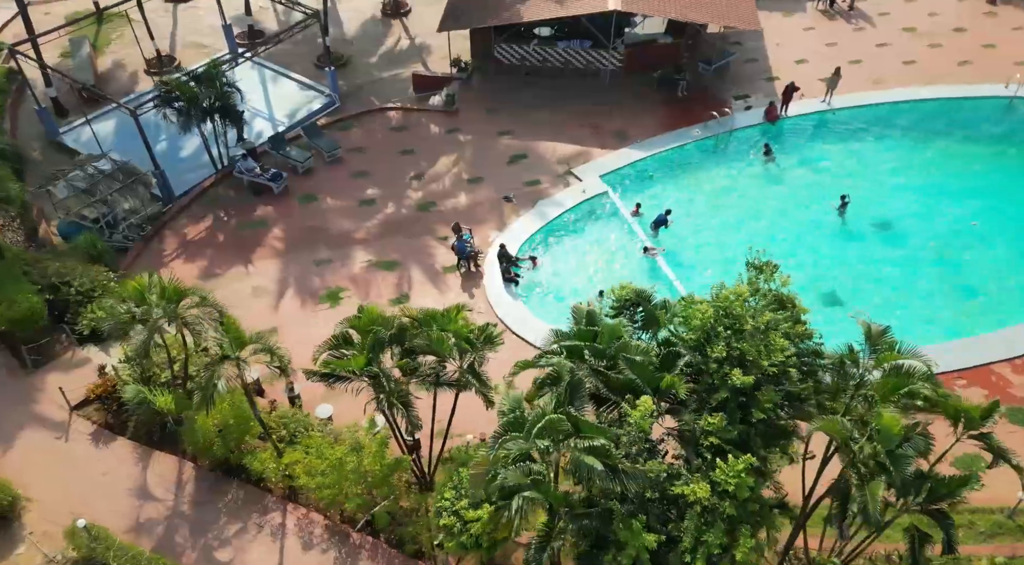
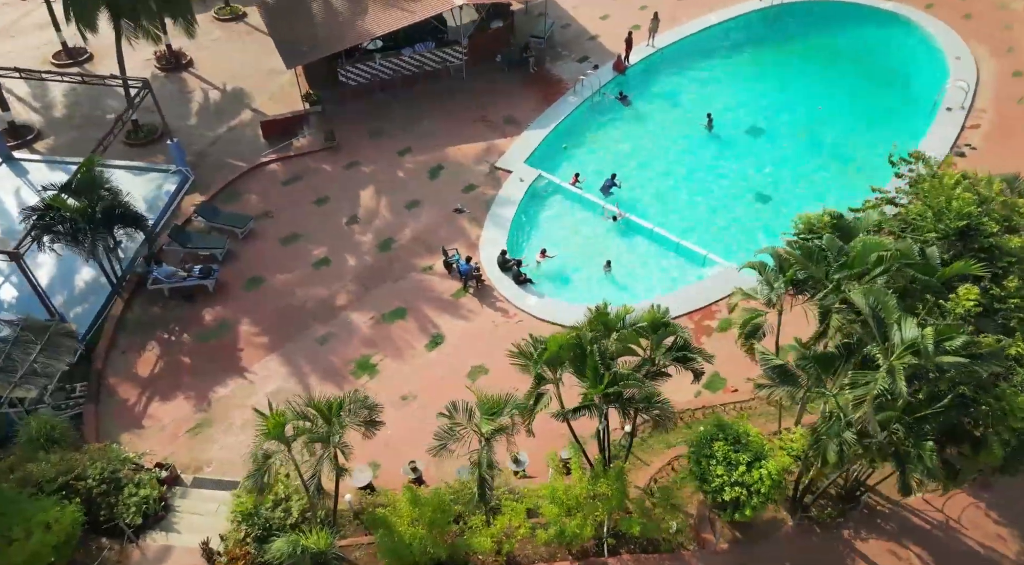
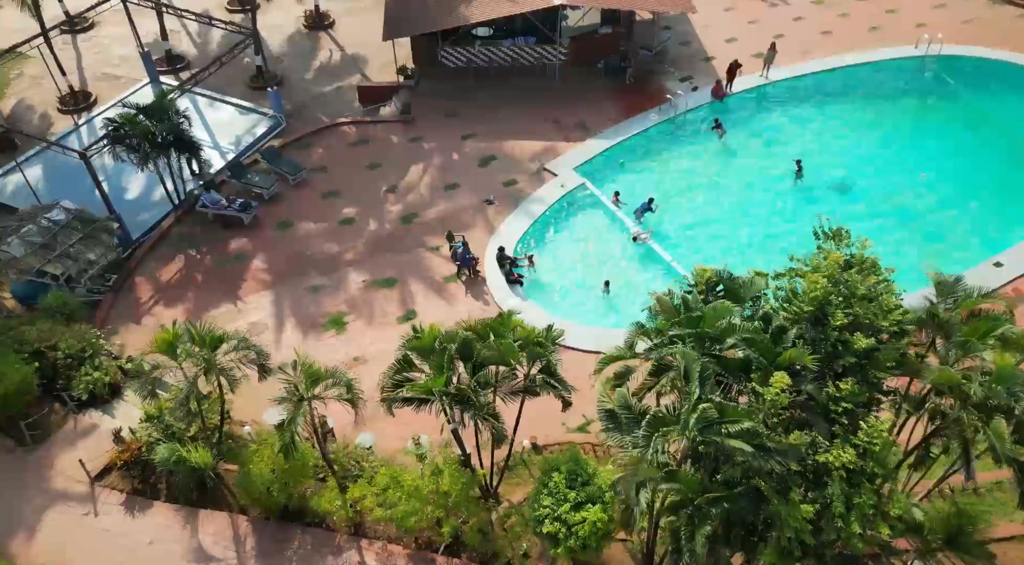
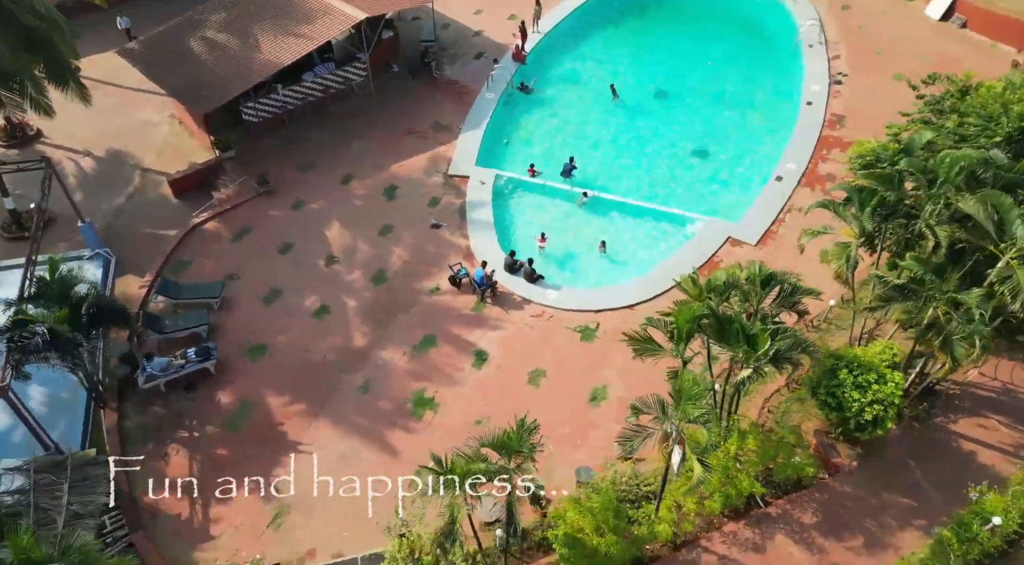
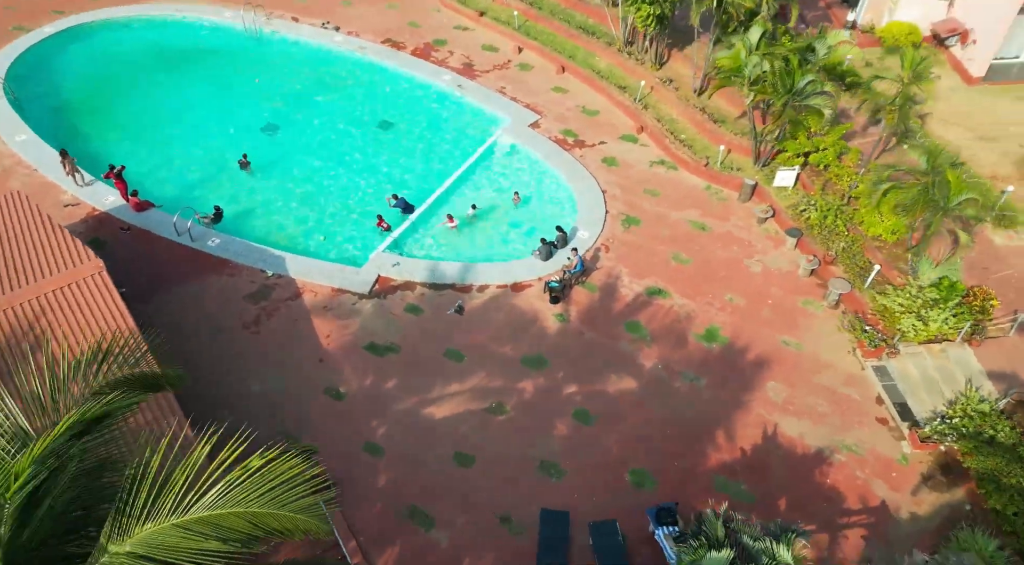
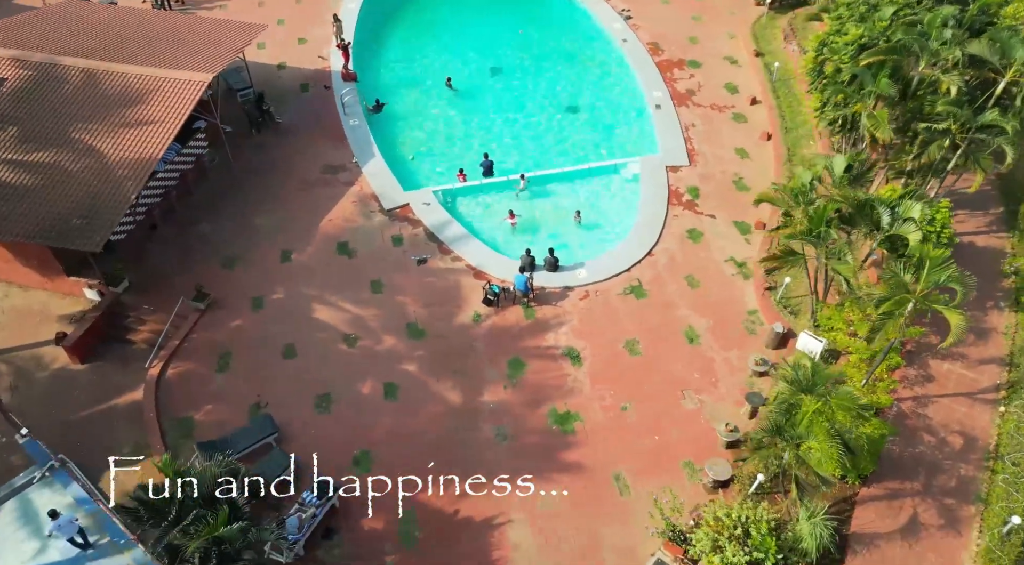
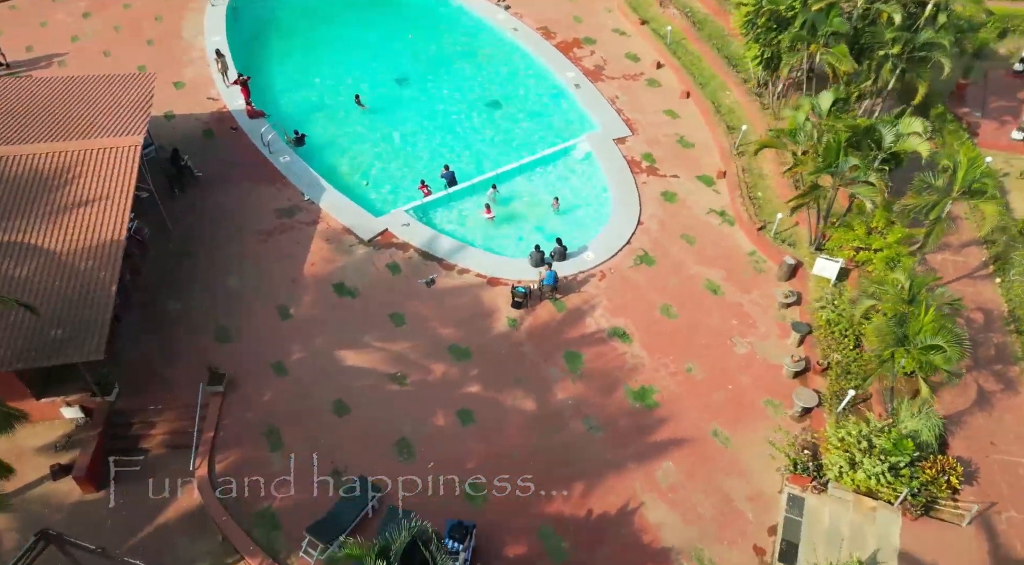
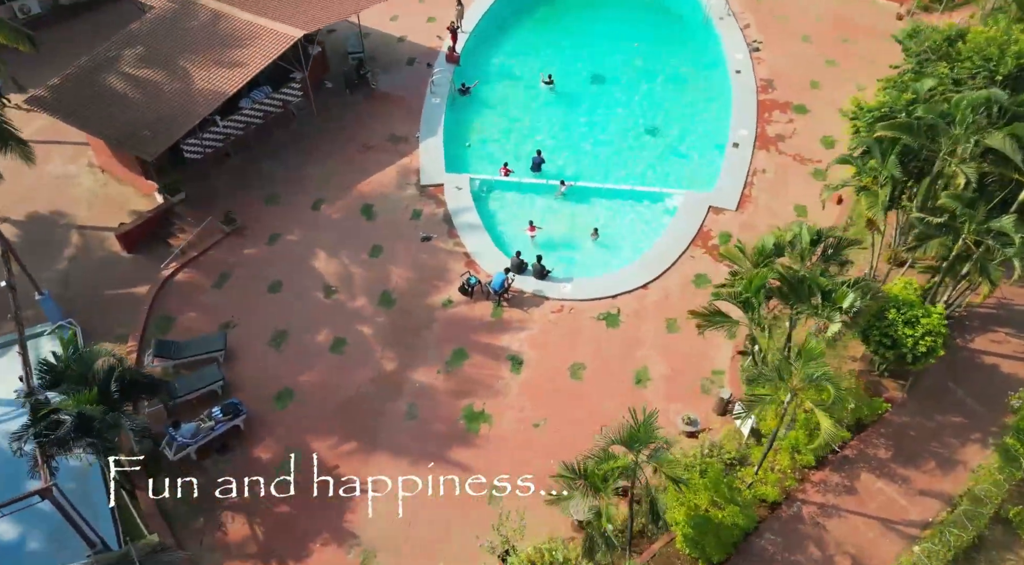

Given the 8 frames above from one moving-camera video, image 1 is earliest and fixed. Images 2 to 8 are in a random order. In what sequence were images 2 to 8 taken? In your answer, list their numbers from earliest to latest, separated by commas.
3, 2, 4, 8, 6, 7, 5
